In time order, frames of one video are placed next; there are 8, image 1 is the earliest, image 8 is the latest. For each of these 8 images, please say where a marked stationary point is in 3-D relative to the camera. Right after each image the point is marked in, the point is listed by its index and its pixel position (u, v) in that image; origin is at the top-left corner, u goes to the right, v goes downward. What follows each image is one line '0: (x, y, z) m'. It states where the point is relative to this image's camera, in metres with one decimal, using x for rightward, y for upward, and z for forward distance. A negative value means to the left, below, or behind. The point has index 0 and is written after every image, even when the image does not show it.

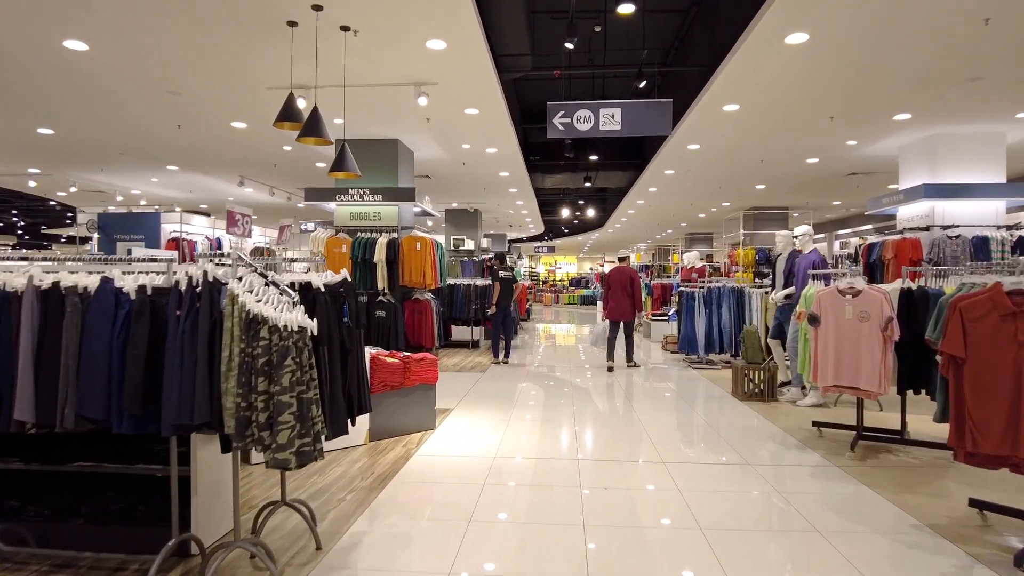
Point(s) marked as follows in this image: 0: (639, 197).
0: (+2.3, +1.7, +12.4) m
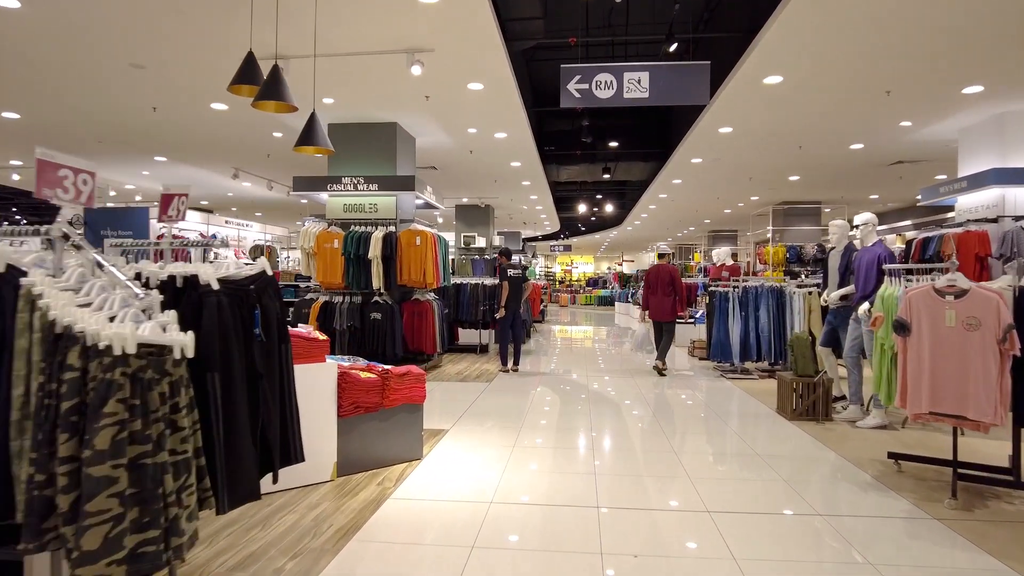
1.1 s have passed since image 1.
0: (+2.6, +1.7, +11.6) m
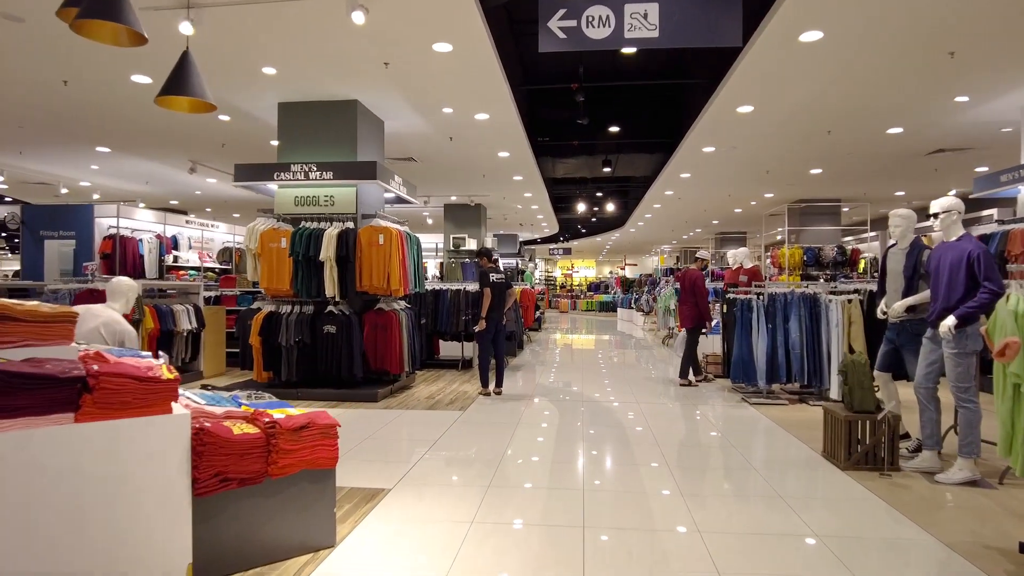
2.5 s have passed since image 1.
0: (+2.4, +1.6, +10.5) m
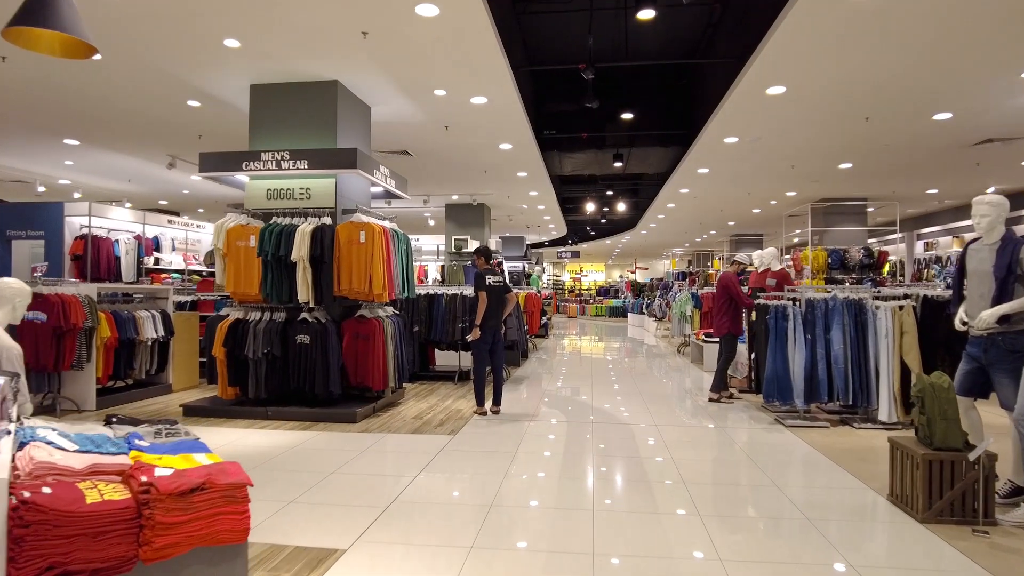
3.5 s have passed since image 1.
0: (+2.5, +1.5, +9.8) m
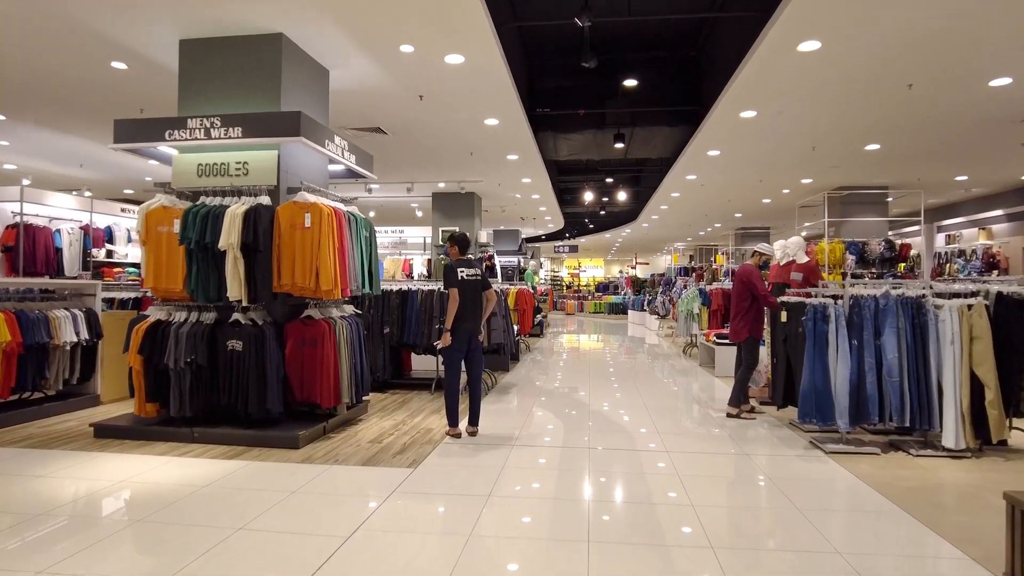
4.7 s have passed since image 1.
0: (+2.4, +1.6, +8.9) m
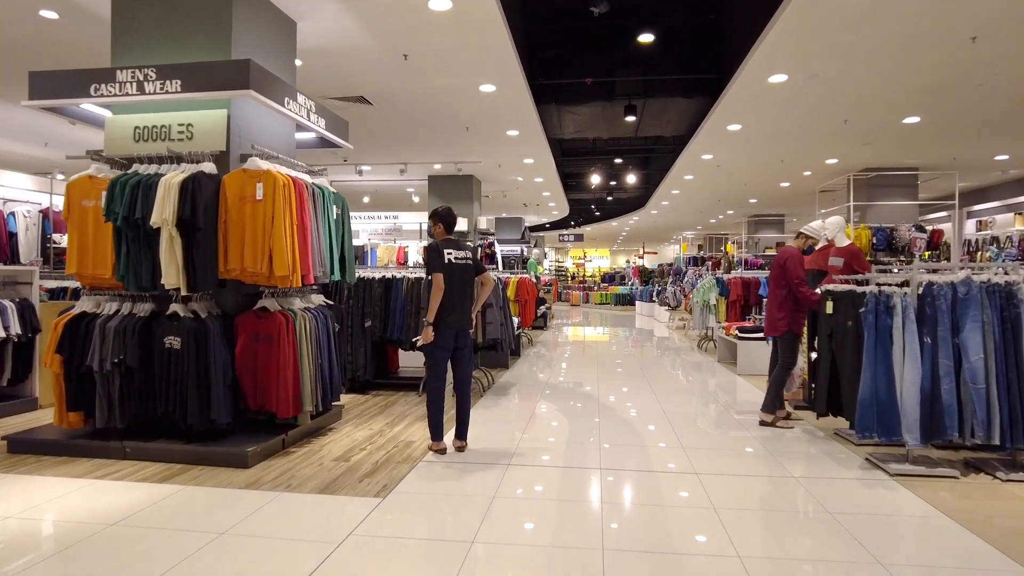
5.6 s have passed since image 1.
0: (+2.4, +1.7, +8.1) m
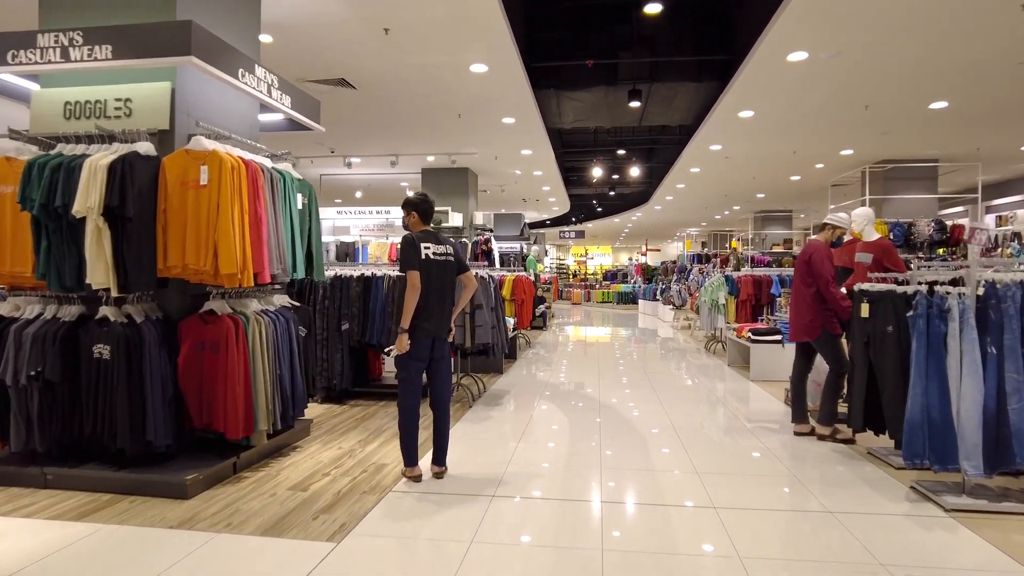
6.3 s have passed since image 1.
0: (+2.3, +1.8, +7.6) m
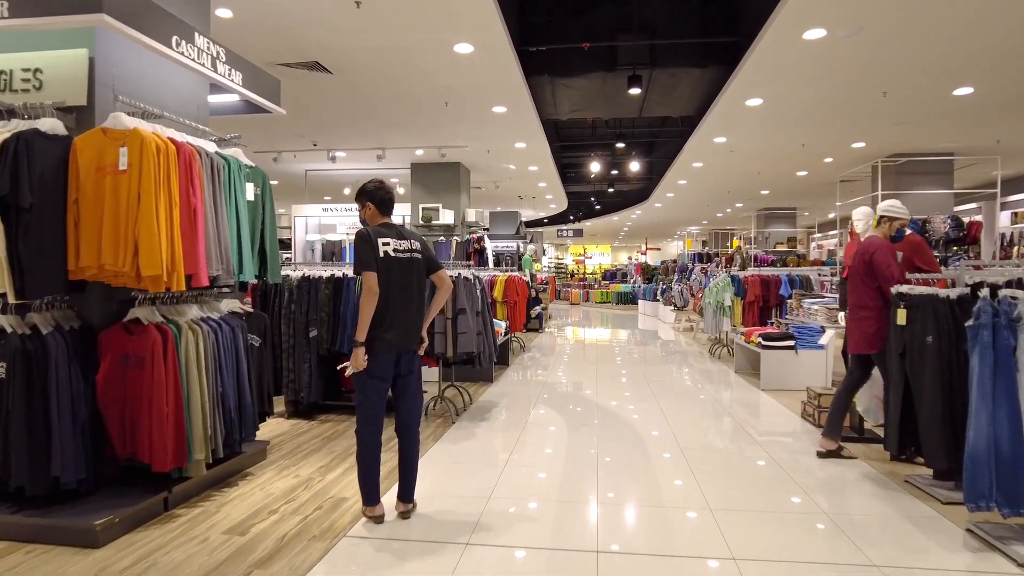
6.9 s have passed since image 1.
0: (+2.2, +1.8, +7.2) m
